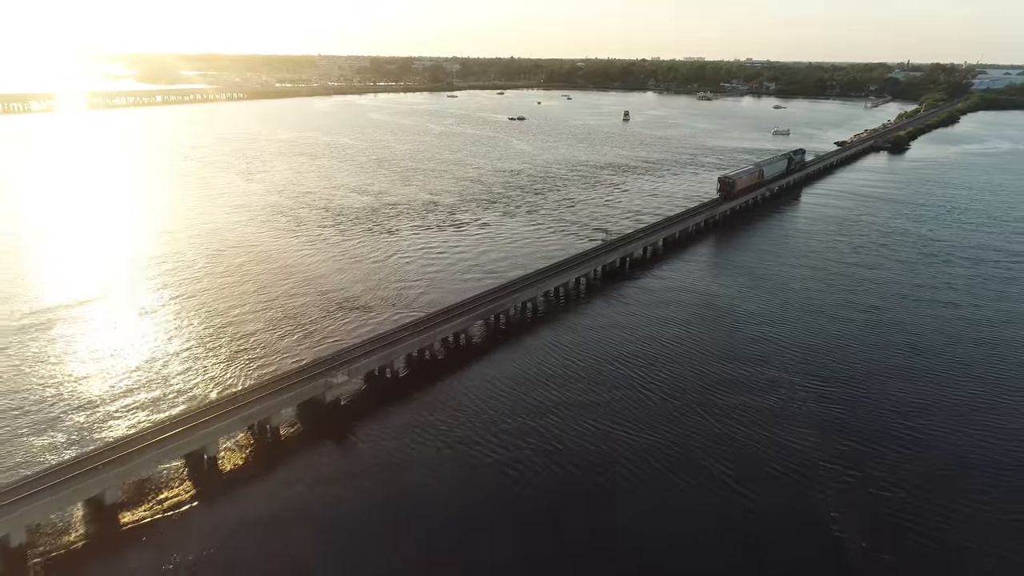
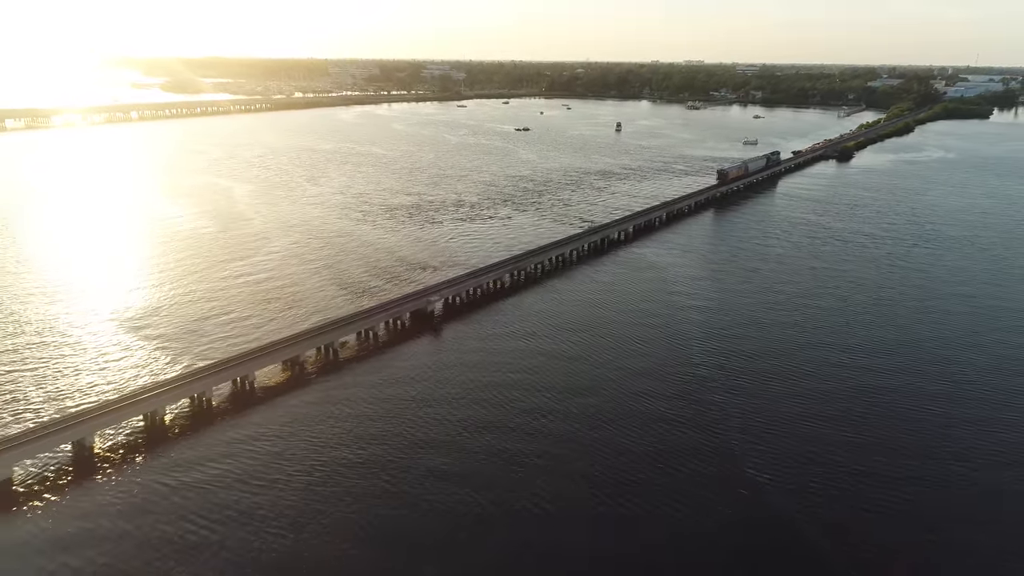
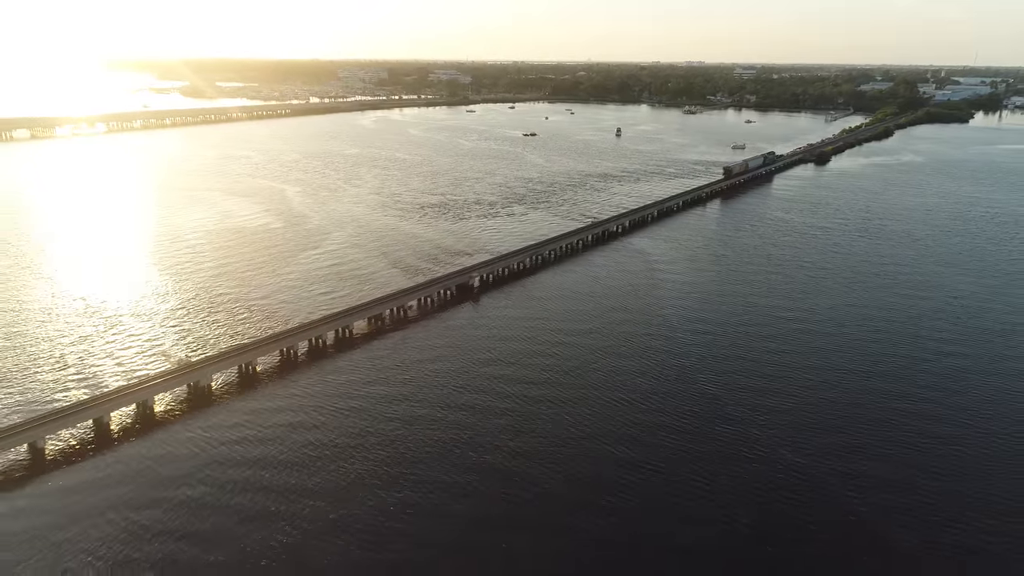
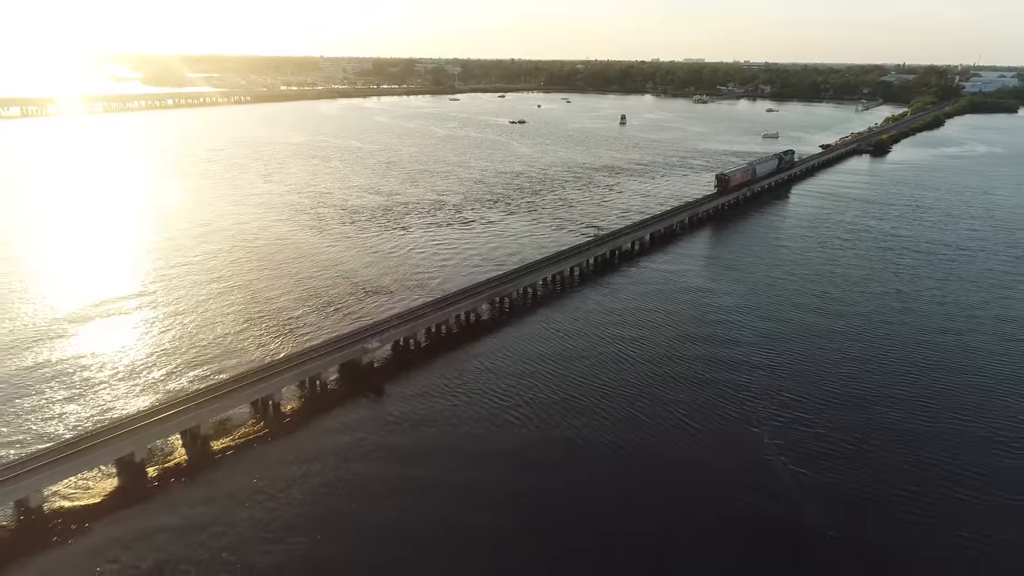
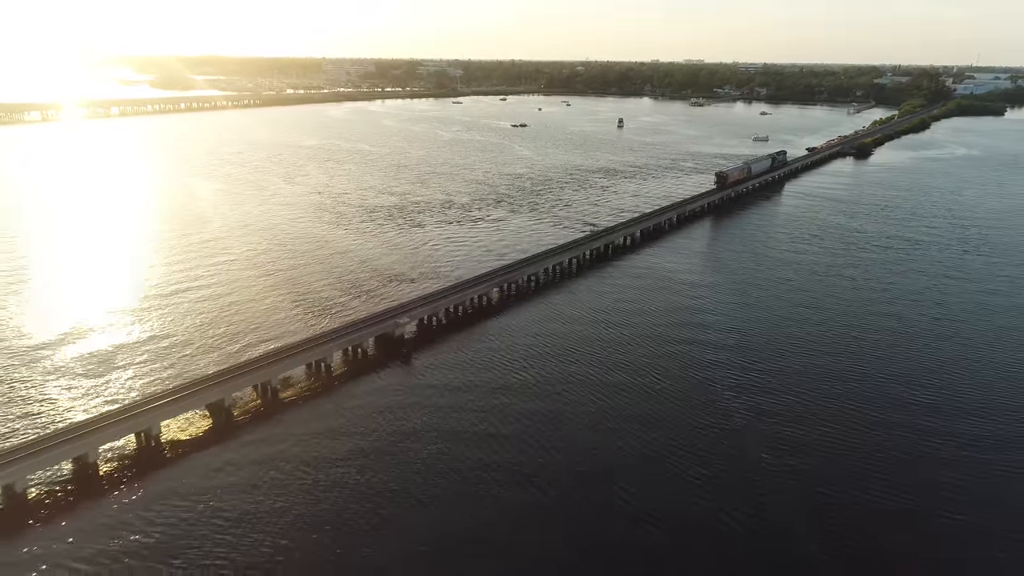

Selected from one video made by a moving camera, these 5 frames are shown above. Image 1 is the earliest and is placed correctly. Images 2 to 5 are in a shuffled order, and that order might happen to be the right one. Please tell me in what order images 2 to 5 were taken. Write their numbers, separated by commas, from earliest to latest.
4, 5, 2, 3
